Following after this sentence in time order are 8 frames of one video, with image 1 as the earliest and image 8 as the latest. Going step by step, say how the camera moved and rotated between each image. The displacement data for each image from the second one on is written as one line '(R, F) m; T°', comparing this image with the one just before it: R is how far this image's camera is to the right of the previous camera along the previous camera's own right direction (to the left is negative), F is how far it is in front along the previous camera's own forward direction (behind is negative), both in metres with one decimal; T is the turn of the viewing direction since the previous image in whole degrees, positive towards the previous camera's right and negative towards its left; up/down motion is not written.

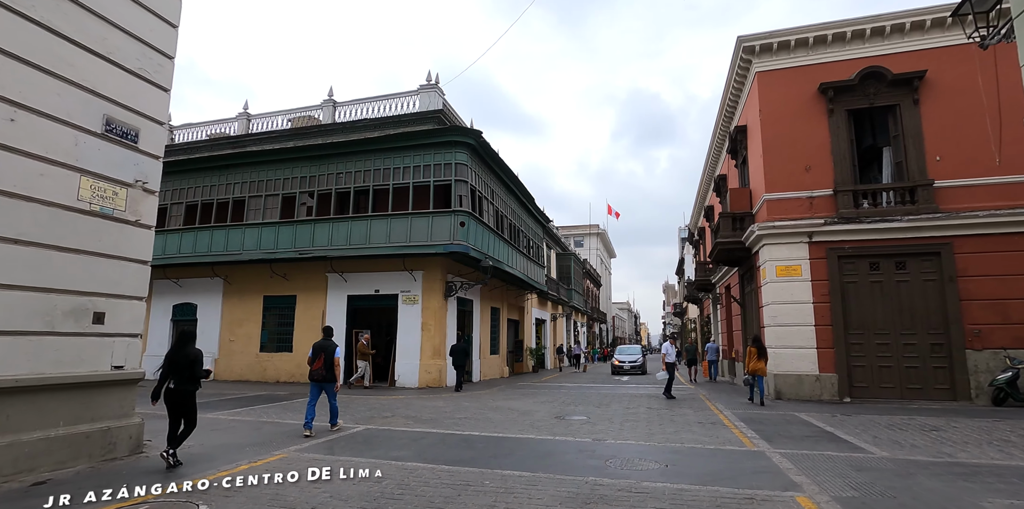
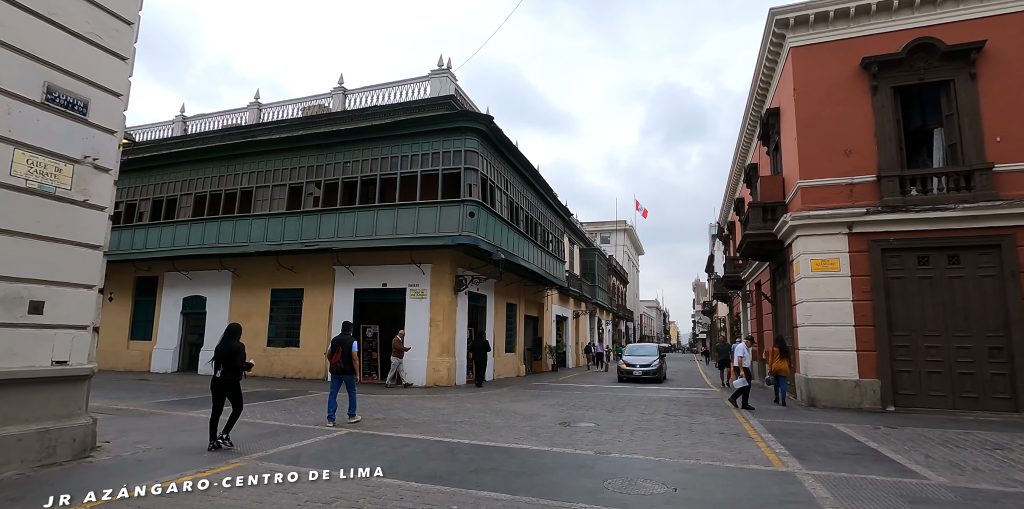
(+0.5, +0.8) m; -3°
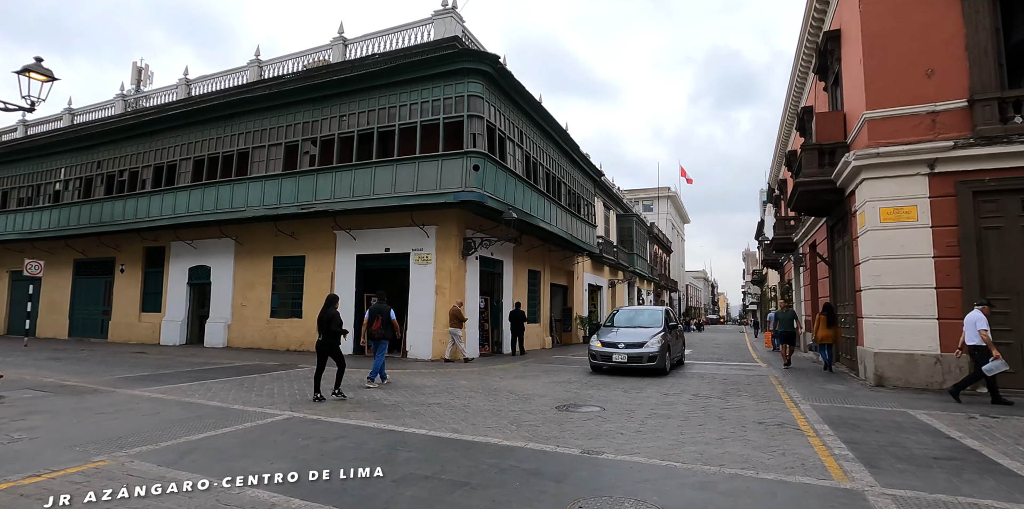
(+0.8, +1.7) m; -5°
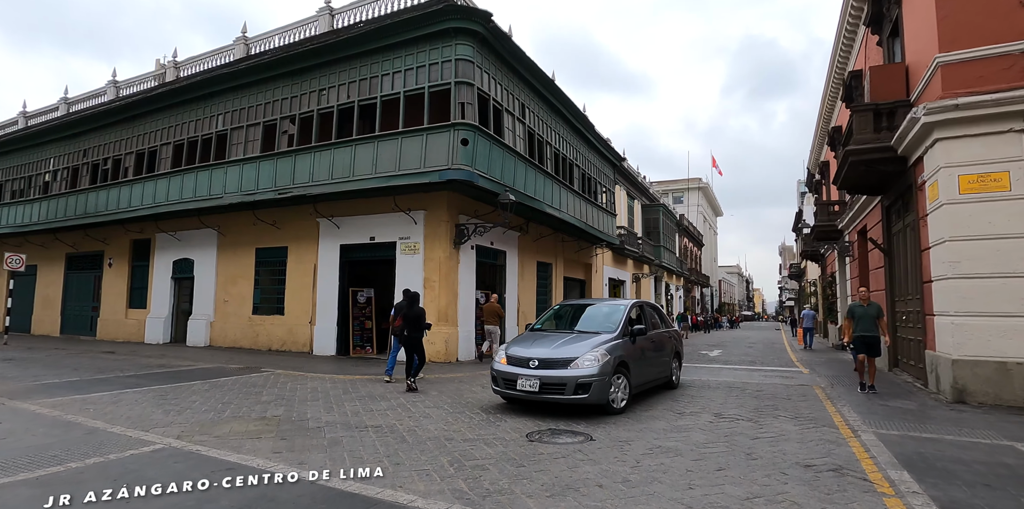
(+0.8, +1.7) m; -3°
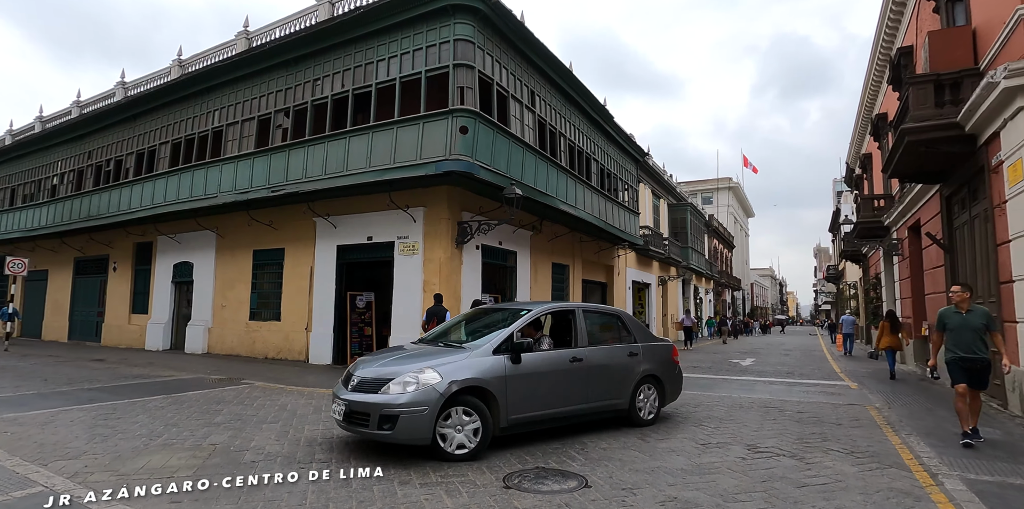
(+0.5, +1.1) m; -3°
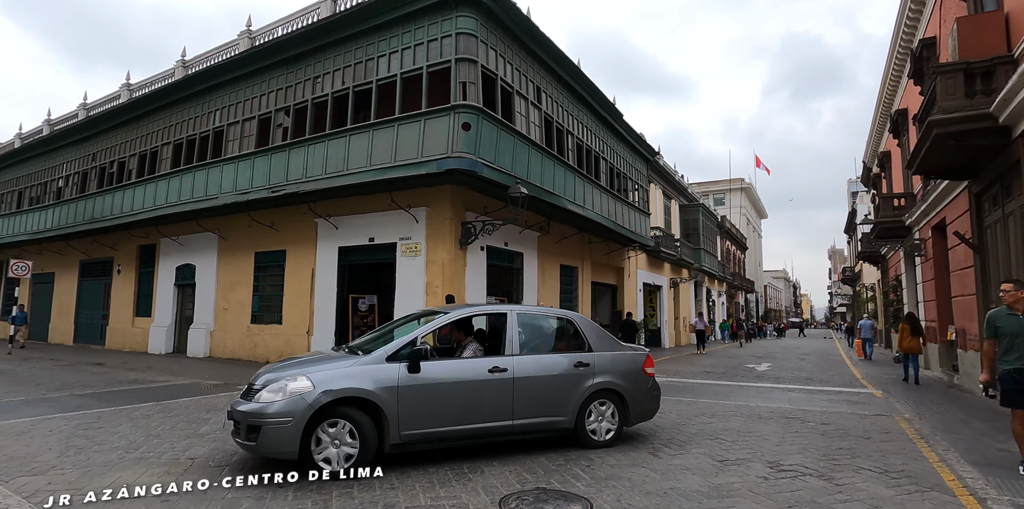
(+0.1, +0.4) m; -1°
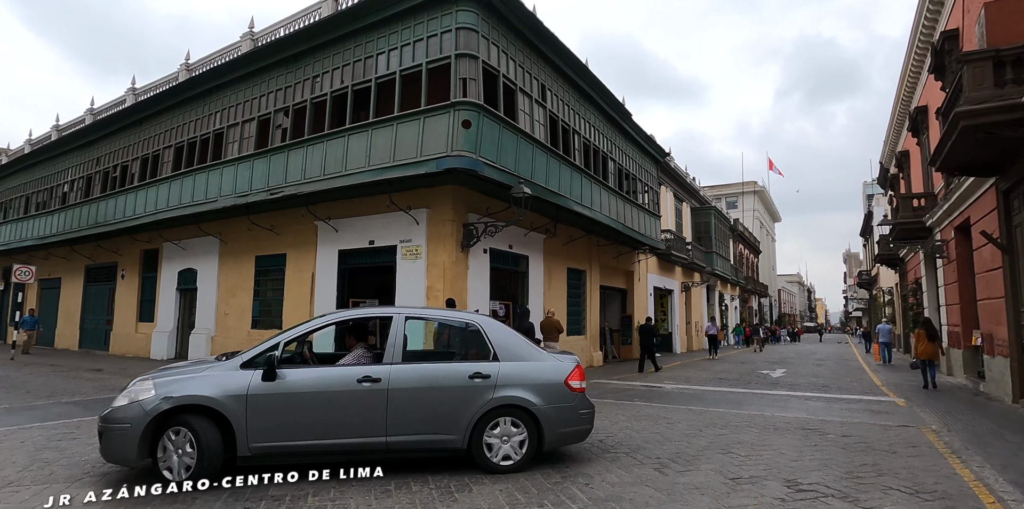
(+0.2, +0.4) m; -1°
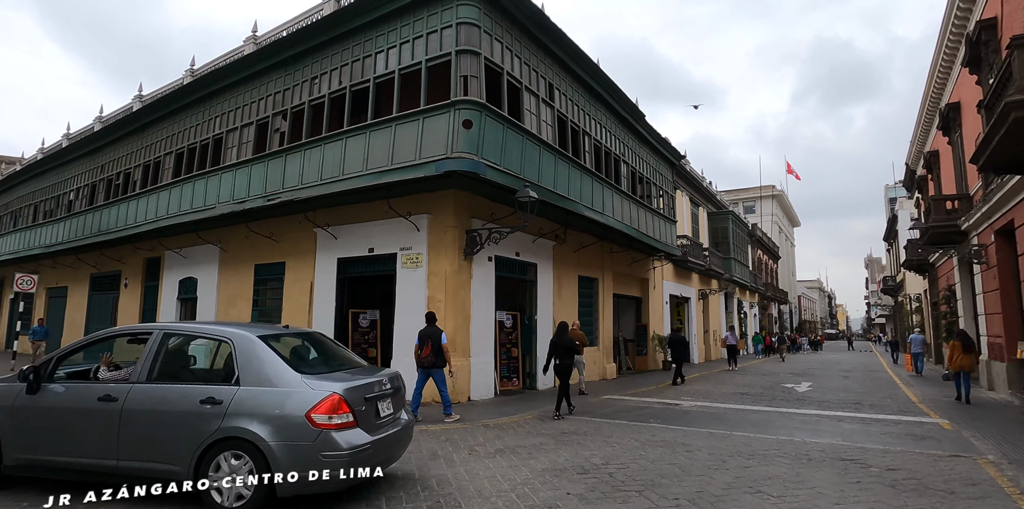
(+0.2, +0.6) m; -2°
